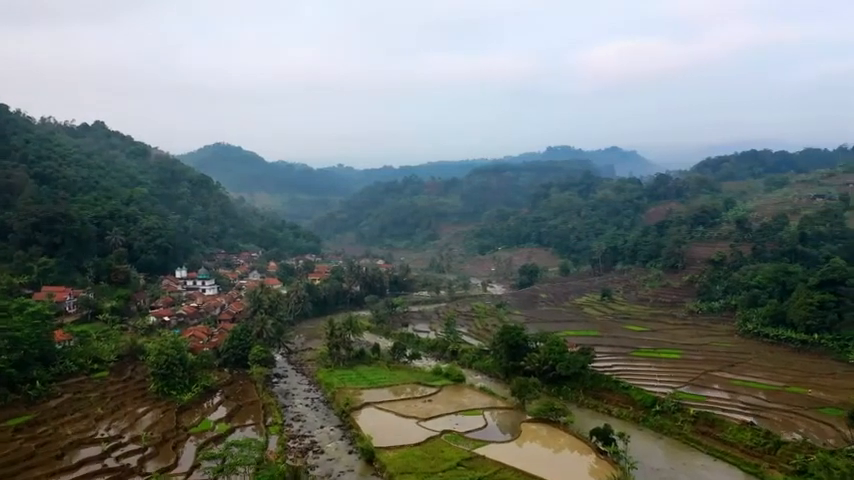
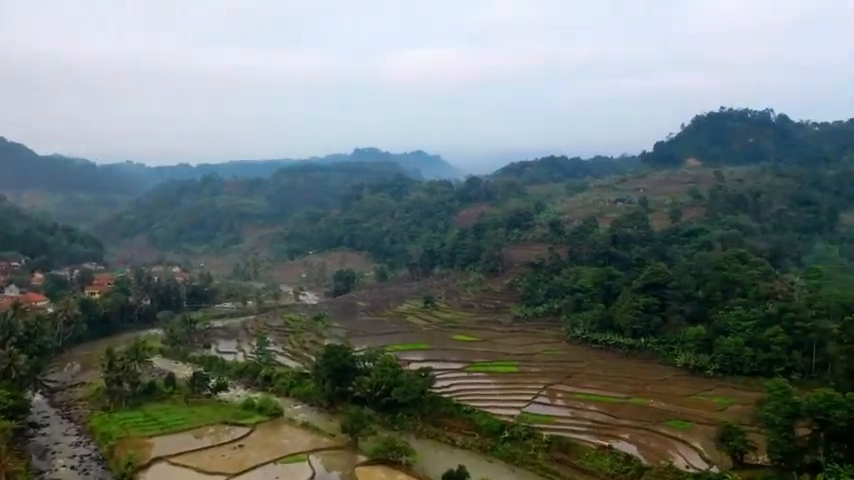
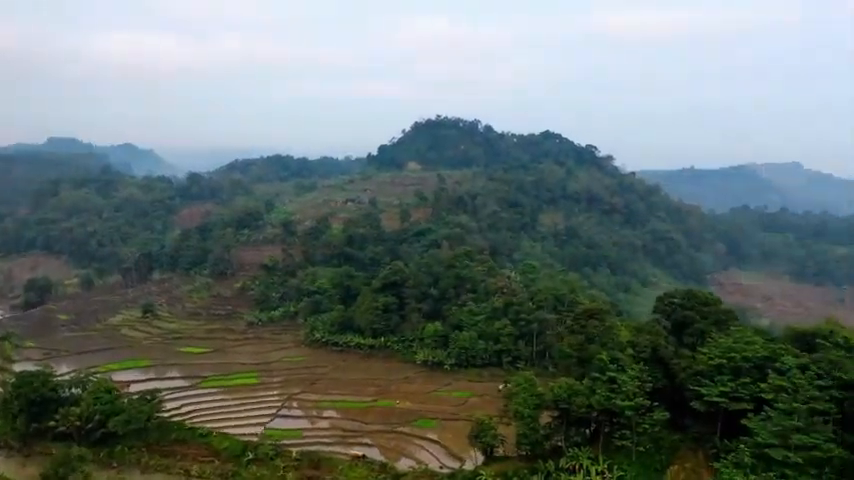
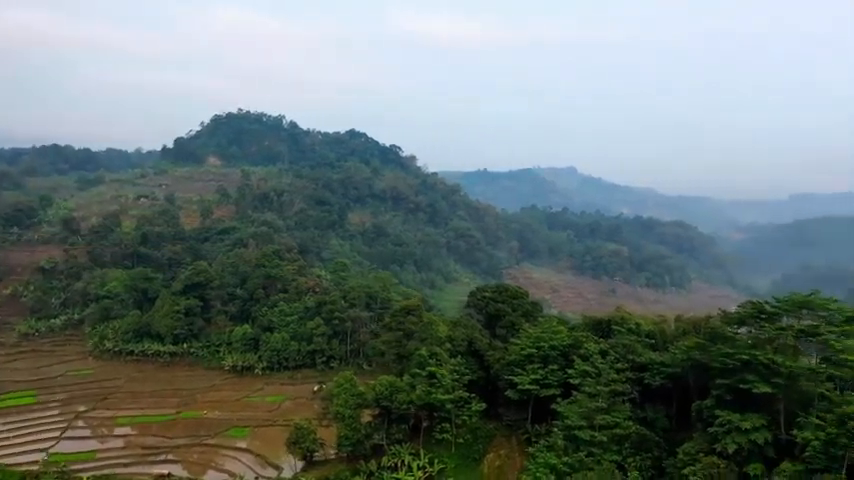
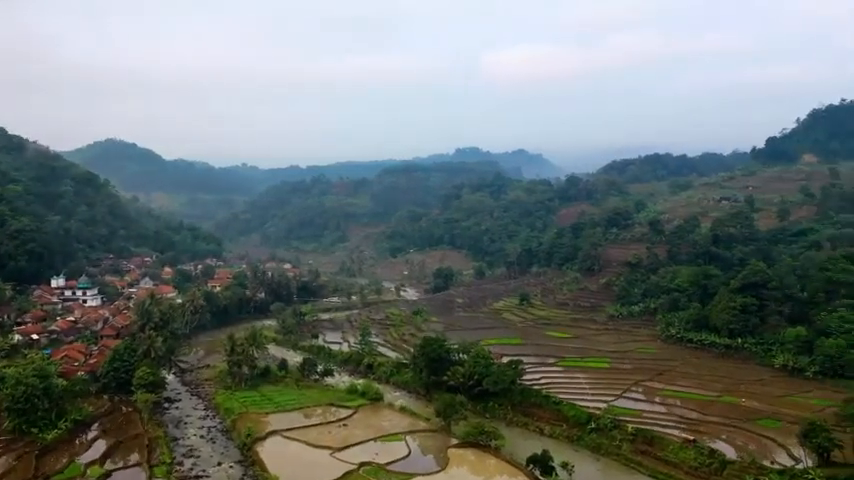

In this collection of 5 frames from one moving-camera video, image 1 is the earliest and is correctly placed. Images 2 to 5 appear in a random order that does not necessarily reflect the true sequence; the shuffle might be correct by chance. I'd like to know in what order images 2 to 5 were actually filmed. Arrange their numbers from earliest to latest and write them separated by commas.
5, 2, 3, 4
